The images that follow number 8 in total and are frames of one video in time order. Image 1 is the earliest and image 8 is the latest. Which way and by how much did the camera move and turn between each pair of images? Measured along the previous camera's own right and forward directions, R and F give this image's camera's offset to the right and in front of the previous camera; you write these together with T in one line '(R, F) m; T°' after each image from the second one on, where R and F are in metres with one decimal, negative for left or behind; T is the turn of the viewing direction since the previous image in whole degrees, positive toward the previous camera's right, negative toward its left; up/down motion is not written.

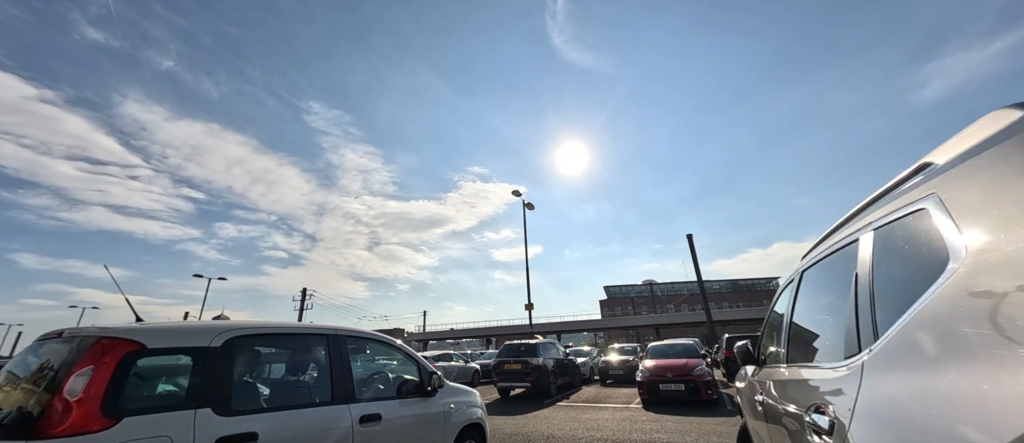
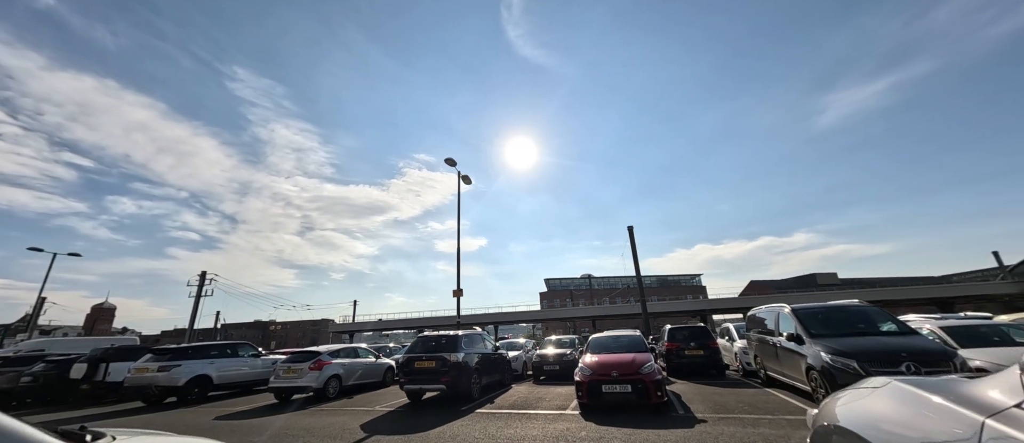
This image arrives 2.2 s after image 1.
(+0.6, +1.9) m; +9°
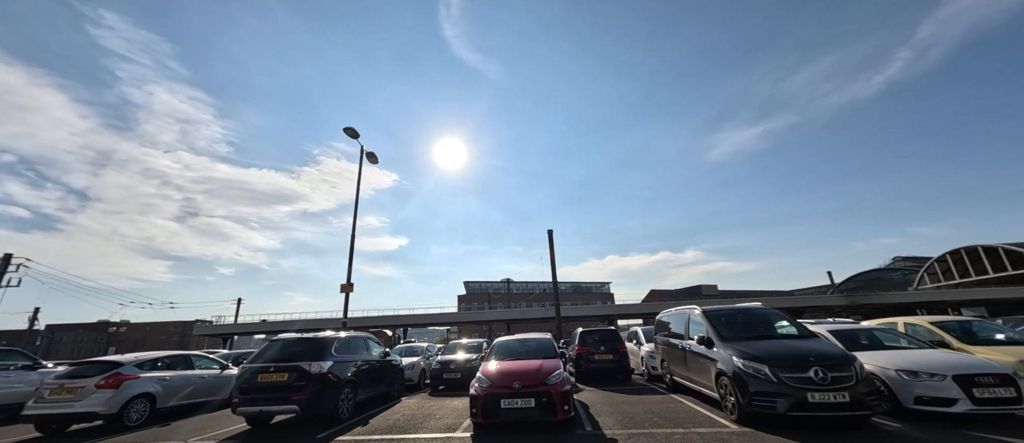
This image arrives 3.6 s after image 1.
(+0.5, +1.3) m; +12°
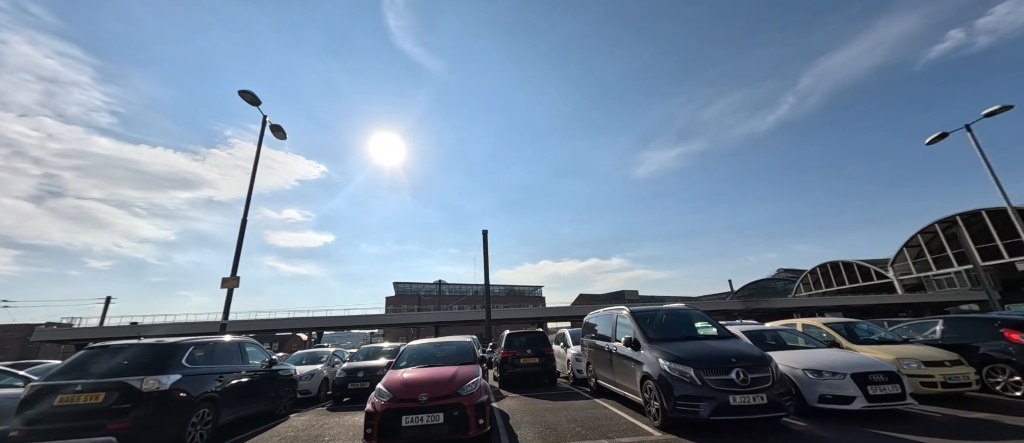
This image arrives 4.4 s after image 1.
(+0.3, +0.7) m; +10°
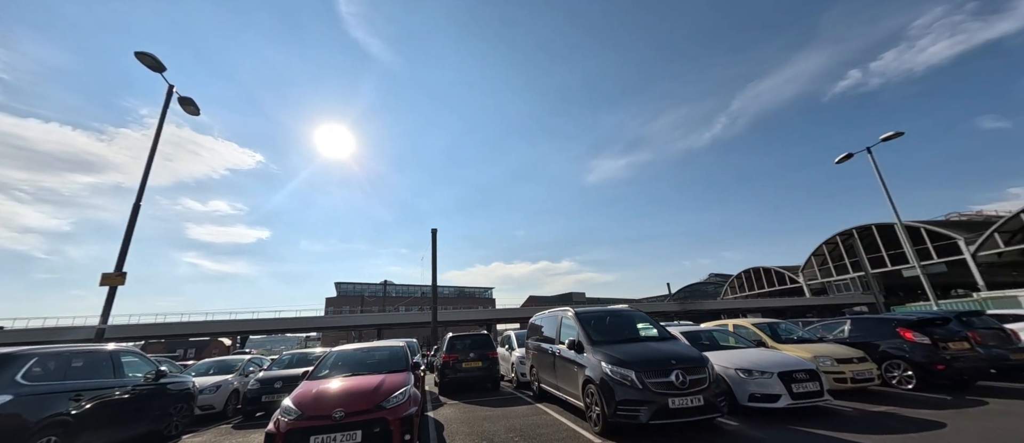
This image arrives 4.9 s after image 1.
(+0.2, +0.4) m; +8°
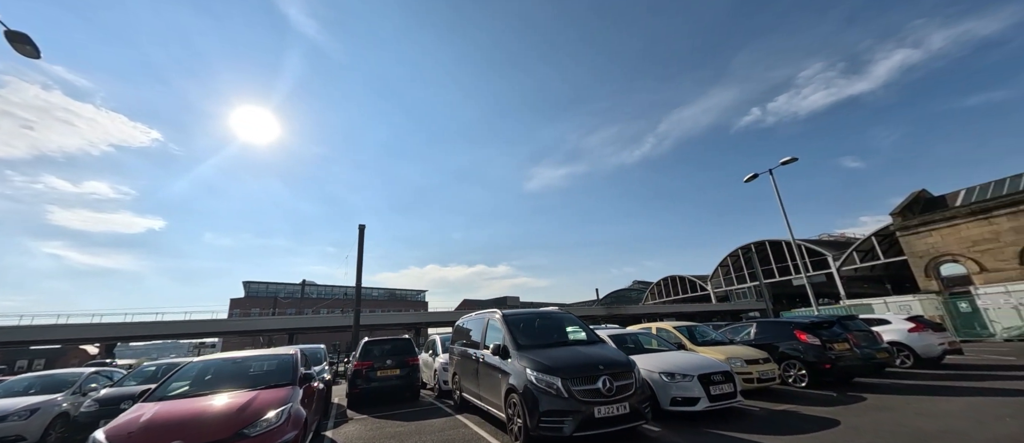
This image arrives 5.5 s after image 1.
(+0.2, +0.6) m; +10°
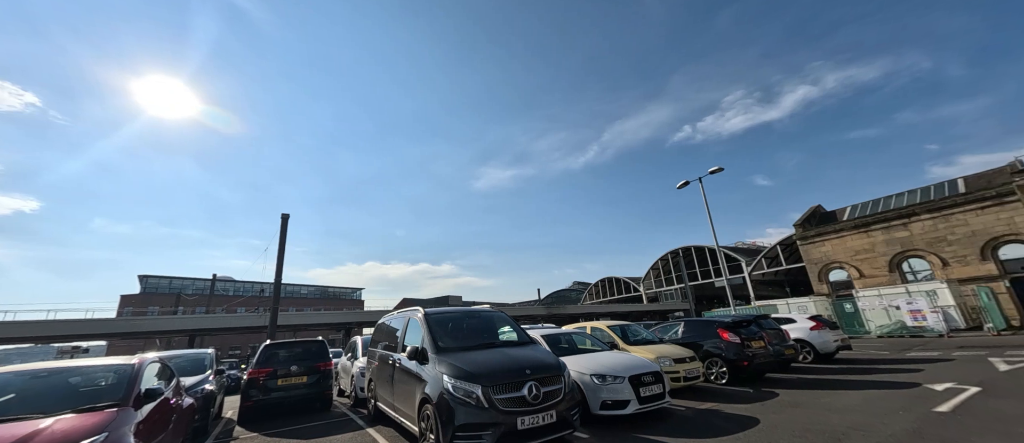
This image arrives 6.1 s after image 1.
(+0.3, +0.6) m; +9°
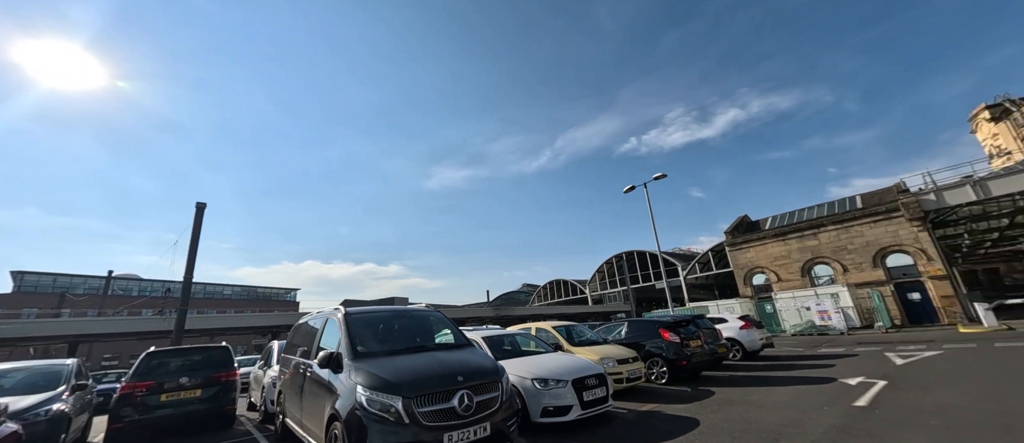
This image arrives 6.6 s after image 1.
(+0.2, +0.5) m; +8°
